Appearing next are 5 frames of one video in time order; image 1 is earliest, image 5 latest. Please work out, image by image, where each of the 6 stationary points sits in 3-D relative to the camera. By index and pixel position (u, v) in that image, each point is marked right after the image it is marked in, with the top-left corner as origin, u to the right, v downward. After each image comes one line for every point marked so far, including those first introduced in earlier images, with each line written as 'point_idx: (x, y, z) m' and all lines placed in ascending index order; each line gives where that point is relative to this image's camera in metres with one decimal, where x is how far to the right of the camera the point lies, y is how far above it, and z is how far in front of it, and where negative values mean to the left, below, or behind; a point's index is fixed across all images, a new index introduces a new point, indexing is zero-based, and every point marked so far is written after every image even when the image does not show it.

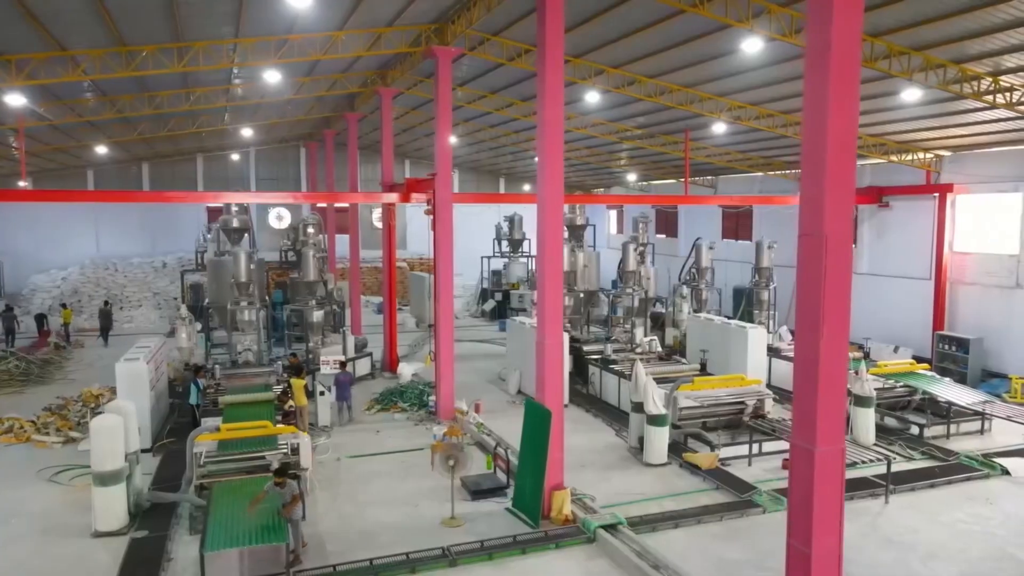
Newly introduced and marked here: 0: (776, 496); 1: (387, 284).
0: (+2.7, -2.1, +7.2) m
1: (-2.3, +0.1, +13.3) m
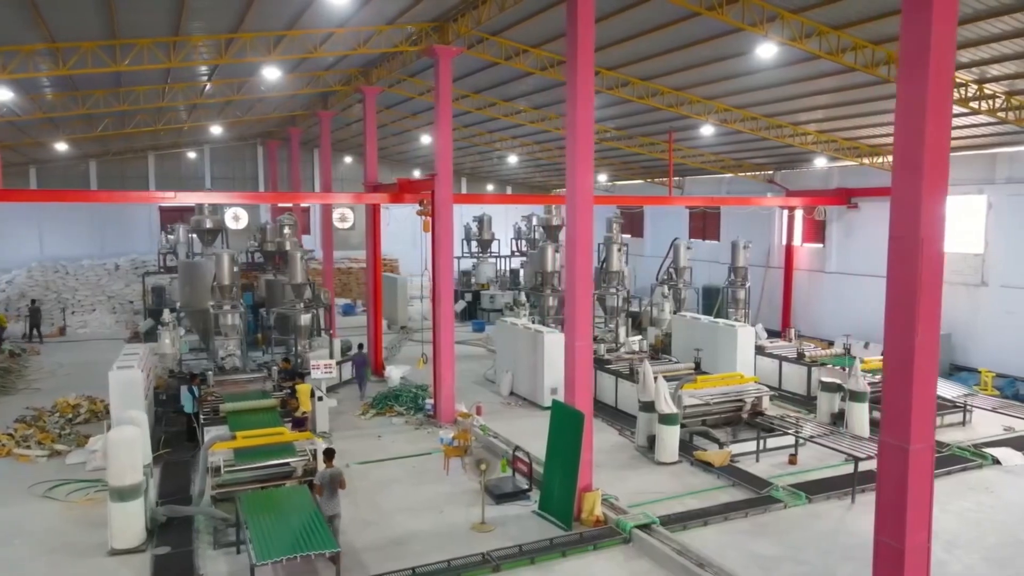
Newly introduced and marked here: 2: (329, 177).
0: (+3.0, -2.1, +7.4) m
1: (-2.6, 0.0, +13.1) m
2: (-4.5, +2.7, +17.6) m
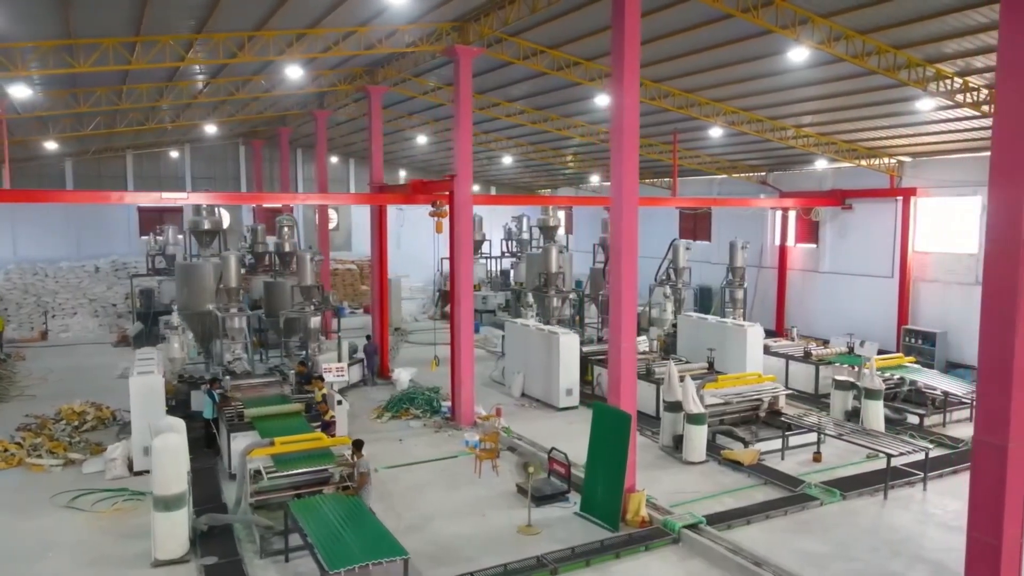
0: (+3.3, -2.1, +7.5) m
1: (-2.4, 0.0, +12.9) m
2: (-4.5, +2.7, +17.4) m
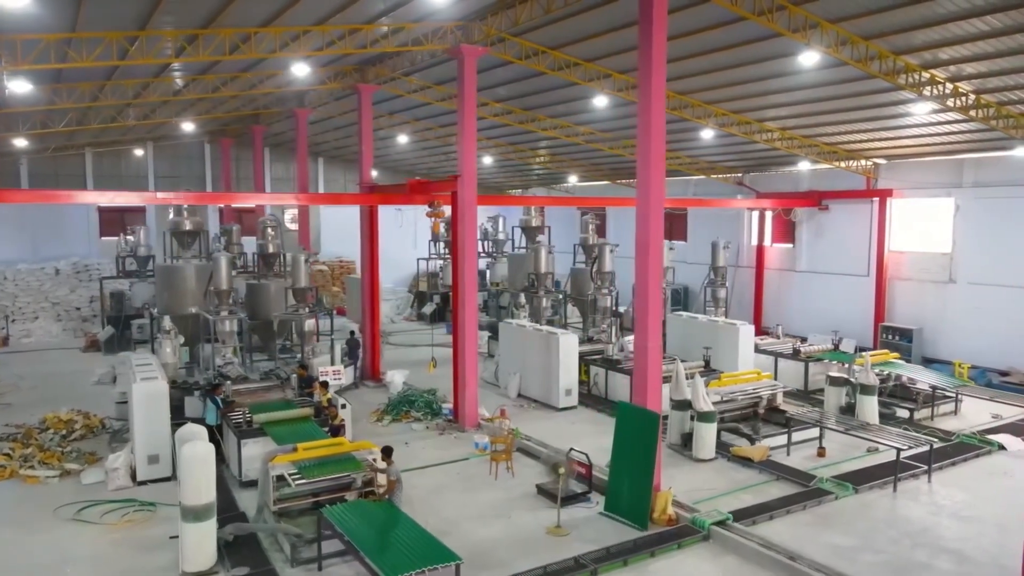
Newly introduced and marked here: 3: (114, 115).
0: (+3.5, -2.1, +7.7) m
1: (-2.5, 0.0, +12.7) m
2: (-4.9, +2.7, +17.1) m
3: (-8.5, +3.7, +15.4) m
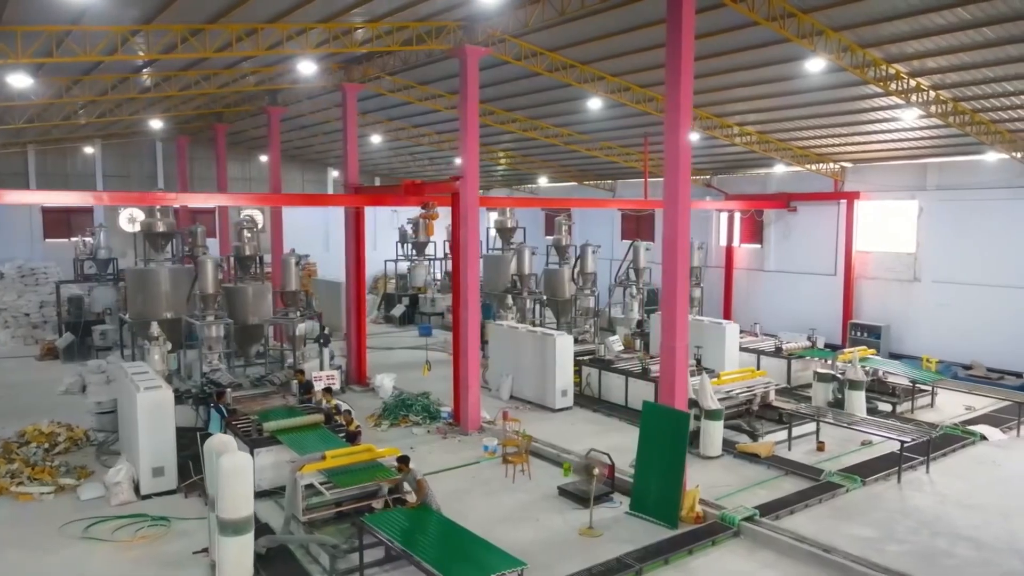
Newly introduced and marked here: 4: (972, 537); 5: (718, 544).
0: (+3.7, -2.1, +8.0) m
1: (-2.7, -0.1, +12.5) m
2: (-5.5, +2.6, +16.6) m
3: (-9.0, +3.6, +14.7) m
4: (+4.2, -2.3, +6.5) m
5: (+1.8, -2.3, +6.4) m
